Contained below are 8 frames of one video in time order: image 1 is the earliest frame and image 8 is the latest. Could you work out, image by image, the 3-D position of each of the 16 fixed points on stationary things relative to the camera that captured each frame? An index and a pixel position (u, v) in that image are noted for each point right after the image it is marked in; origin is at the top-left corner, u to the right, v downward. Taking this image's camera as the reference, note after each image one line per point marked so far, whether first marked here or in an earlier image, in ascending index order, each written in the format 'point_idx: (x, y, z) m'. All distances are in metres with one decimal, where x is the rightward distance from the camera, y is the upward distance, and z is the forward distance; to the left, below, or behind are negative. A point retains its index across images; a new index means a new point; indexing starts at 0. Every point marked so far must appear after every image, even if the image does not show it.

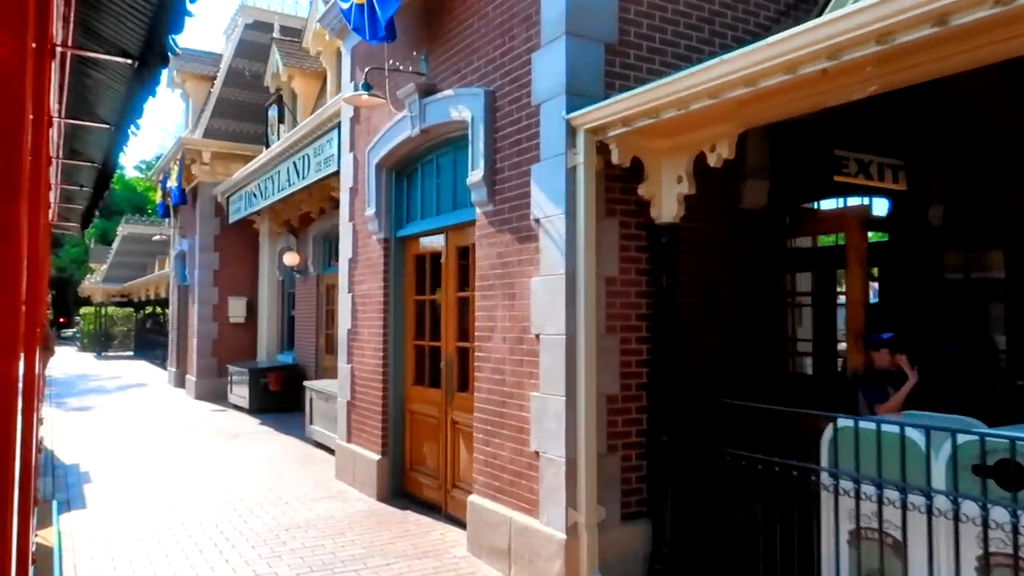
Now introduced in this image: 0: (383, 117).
0: (-1.3, +1.7, +7.6) m
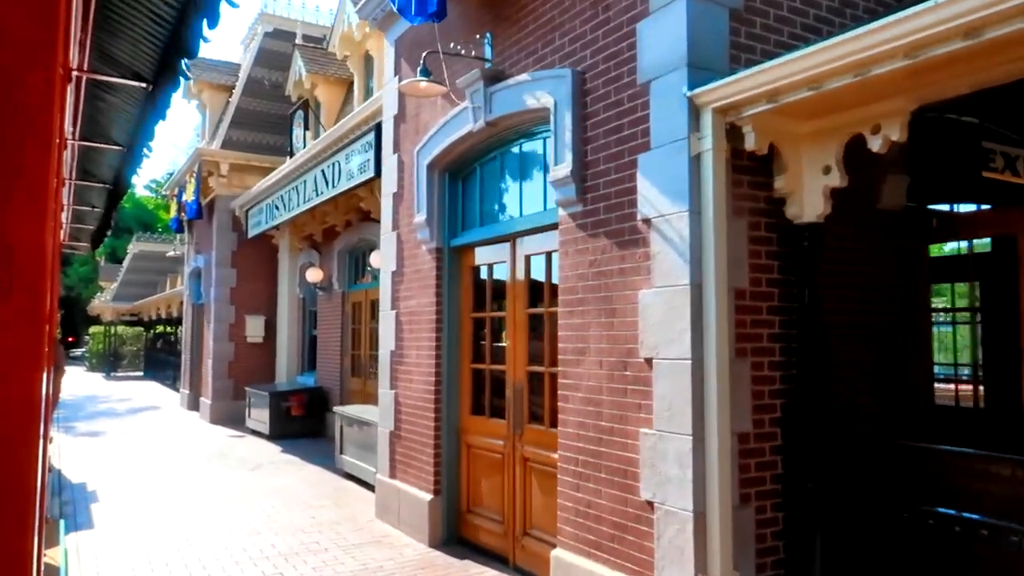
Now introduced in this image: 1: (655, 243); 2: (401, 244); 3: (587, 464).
0: (-0.7, +1.5, +6.8) m
1: (+0.8, +0.2, +4.2) m
2: (-1.1, +0.4, +7.3) m
3: (+0.5, -1.1, +4.6) m
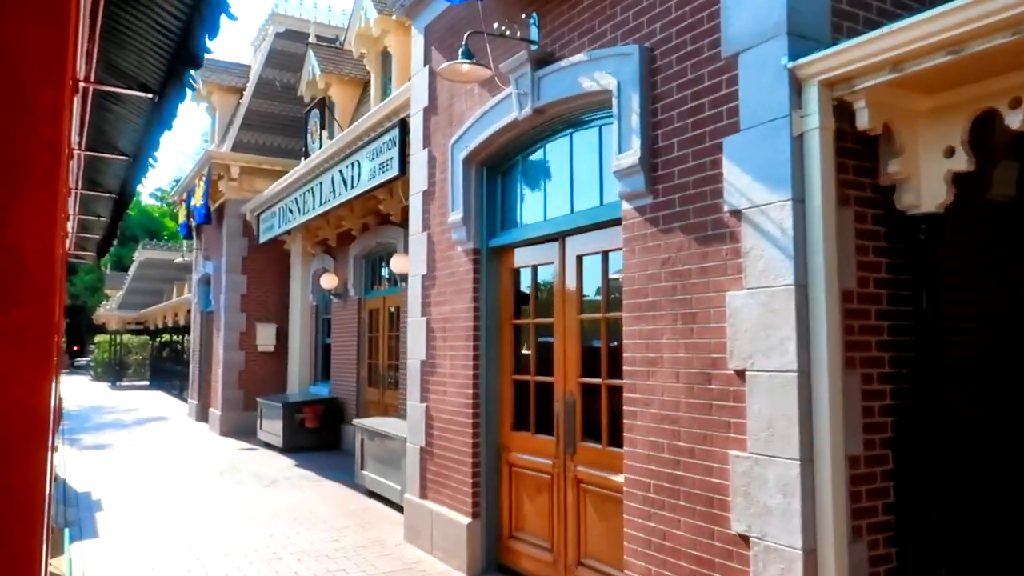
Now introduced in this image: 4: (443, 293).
0: (-0.3, +1.5, +6.3) m
1: (+1.1, +0.2, +3.6) m
2: (-0.7, +0.4, +6.8) m
3: (+0.8, -1.1, +4.1) m
4: (-0.6, 0.0, +6.5) m
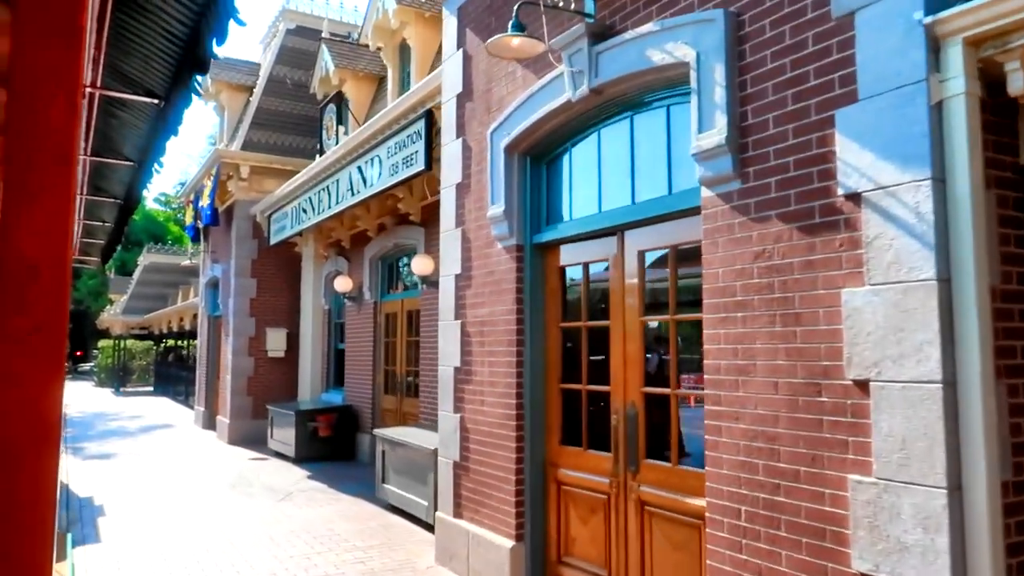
0: (0.0, +1.5, +5.7) m
1: (+1.4, +0.3, +3.1) m
2: (-0.4, +0.4, +6.2) m
3: (+1.1, -1.1, +3.5) m
4: (-0.2, 0.0, +6.0) m
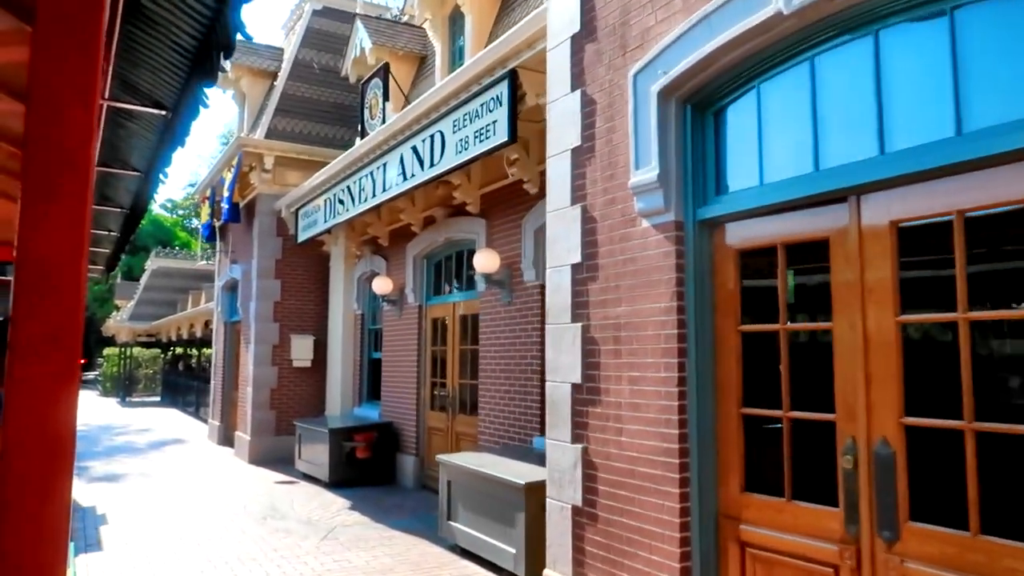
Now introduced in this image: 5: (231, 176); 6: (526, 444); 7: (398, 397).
0: (+0.9, +1.5, +4.3) m
1: (+2.3, +0.3, +1.7) m
2: (+0.5, +0.4, +4.8) m
3: (+2.0, -1.0, +2.1) m
4: (+0.6, 0.0, +4.6) m
5: (-5.0, +2.0, +13.6) m
6: (+0.1, -1.7, +8.1) m
7: (-1.7, -1.6, +11.1) m
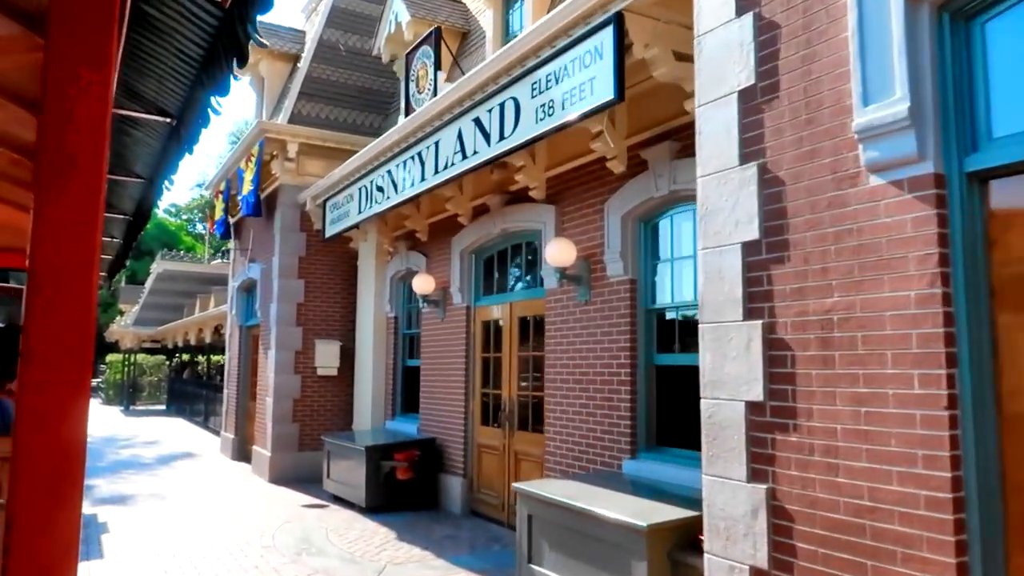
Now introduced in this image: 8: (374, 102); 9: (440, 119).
0: (+1.6, +1.6, +3.1) m
1: (+3.0, +0.4, +0.4) m
2: (+1.2, +0.5, +3.6) m
3: (+2.7, -0.9, +0.9) m
4: (+1.4, +0.1, +3.3) m
5: (-4.2, +2.0, +12.4) m
6: (+0.9, -1.6, +6.8) m
7: (-0.9, -1.6, +9.9) m
8: (-2.4, +3.2, +13.3) m
9: (-0.8, +1.8, +8.0) m
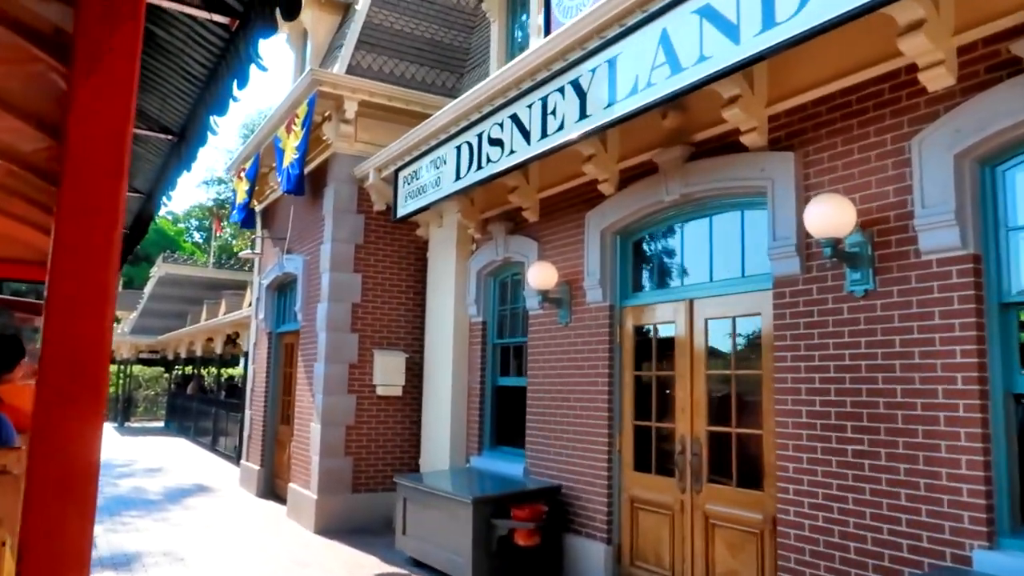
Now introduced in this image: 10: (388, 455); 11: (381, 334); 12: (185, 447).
0: (+3.1, +1.8, +0.6) m
1: (+4.6, +0.6, -2.1) m
2: (+2.7, +0.7, +1.1) m
3: (+4.2, -0.7, -1.7) m
4: (+2.9, +0.2, +0.8) m
5: (-2.8, +2.1, +9.9) m
6: (+2.3, -1.5, +4.2) m
7: (+0.5, -1.5, +7.3) m
8: (-0.9, +3.2, +10.7) m
9: (+0.7, +1.9, +5.5) m
10: (-1.6, -2.1, +9.7) m
11: (-1.7, -0.6, +9.8) m
12: (-8.2, -3.9, +19.3) m
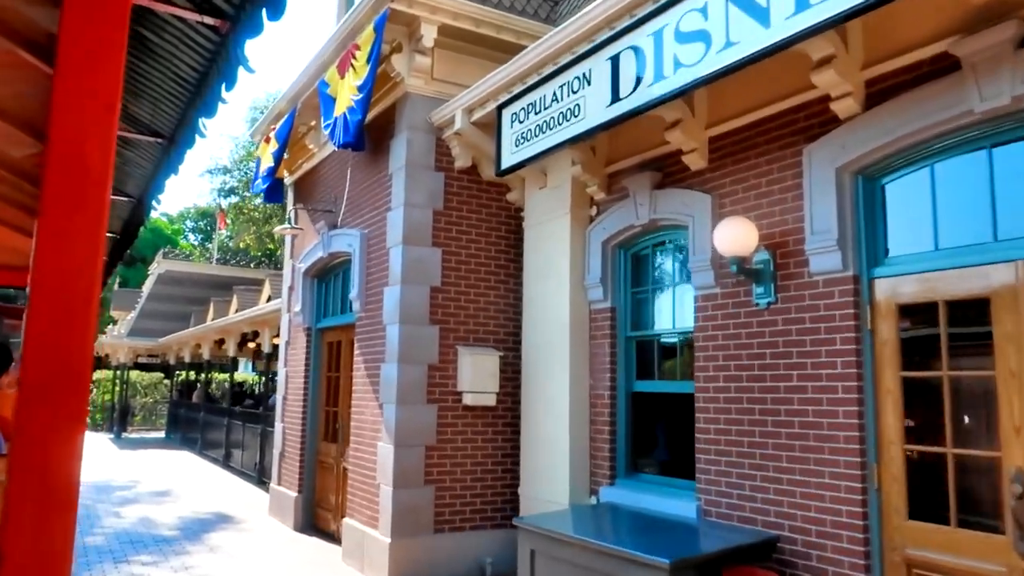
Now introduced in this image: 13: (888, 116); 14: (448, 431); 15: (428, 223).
0: (+4.4, +2.1, -1.5) m
1: (+5.9, +0.9, -4.2) m
2: (+4.0, +0.9, -1.1) m
3: (+5.6, -0.4, -3.8) m
4: (+4.2, +0.5, -1.3) m
5: (-1.6, +2.3, +7.7) m
6: (+3.6, -1.2, +2.1) m
7: (+1.8, -1.3, +5.1) m
8: (+0.3, +3.4, +8.6) m
9: (+2.0, +2.1, +3.3) m
10: (-0.3, -1.9, +7.5) m
11: (-0.5, -0.4, +7.6) m
12: (-7.1, -3.8, +17.0) m
13: (+2.3, +1.1, +4.6) m
14: (-0.6, -1.4, +7.4) m
15: (-0.8, +0.7, +7.5) m
